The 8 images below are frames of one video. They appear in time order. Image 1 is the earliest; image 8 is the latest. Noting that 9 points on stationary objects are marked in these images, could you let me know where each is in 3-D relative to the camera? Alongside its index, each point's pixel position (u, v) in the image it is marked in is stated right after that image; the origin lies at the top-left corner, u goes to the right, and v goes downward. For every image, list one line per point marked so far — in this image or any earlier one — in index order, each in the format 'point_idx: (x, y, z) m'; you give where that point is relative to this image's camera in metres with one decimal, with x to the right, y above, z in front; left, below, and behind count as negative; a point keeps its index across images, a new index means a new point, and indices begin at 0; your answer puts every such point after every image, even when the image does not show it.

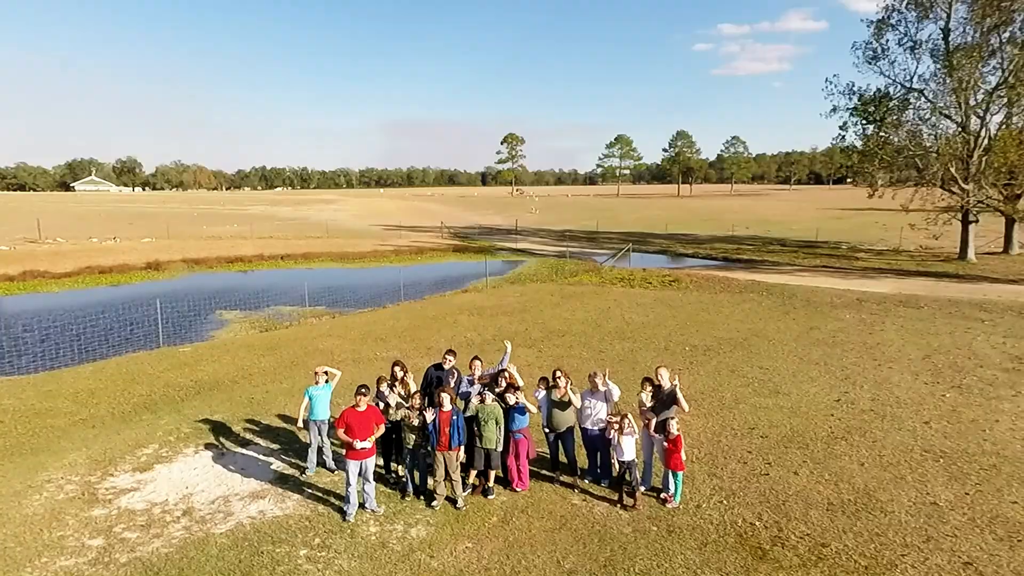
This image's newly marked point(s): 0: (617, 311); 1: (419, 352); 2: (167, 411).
0: (+3.3, -0.7, +18.6) m
1: (-2.1, -1.5, +13.6) m
2: (-5.5, -2.0, +9.6) m
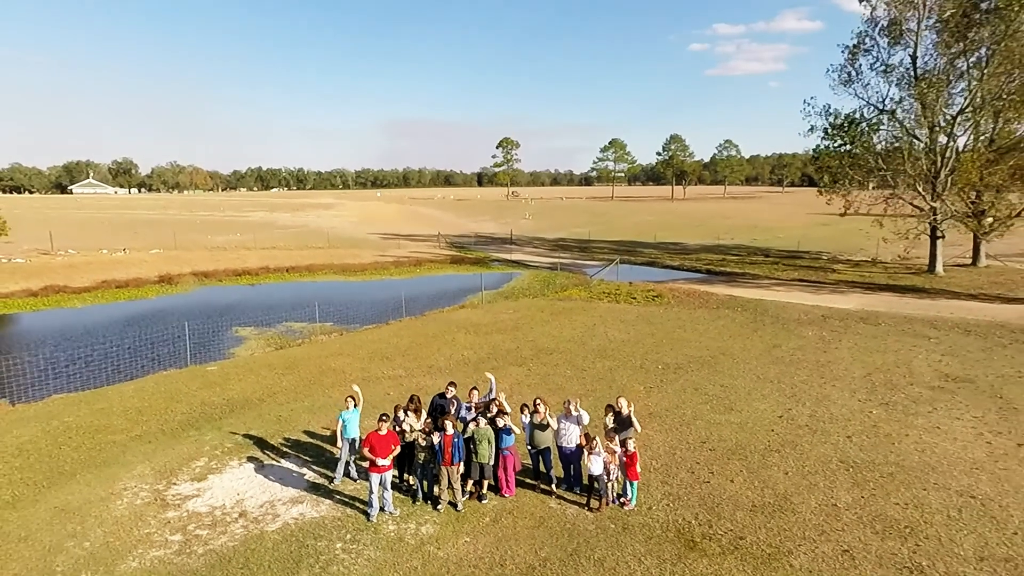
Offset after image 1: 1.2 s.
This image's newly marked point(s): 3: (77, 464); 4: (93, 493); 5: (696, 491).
0: (+3.1, -1.4, +20.3) m
1: (-2.3, -2.1, +15.2) m
2: (-5.7, -2.6, +11.2) m
3: (-7.1, -2.9, +9.7) m
4: (-6.2, -3.0, +8.7) m
5: (+2.7, -3.0, +8.8) m
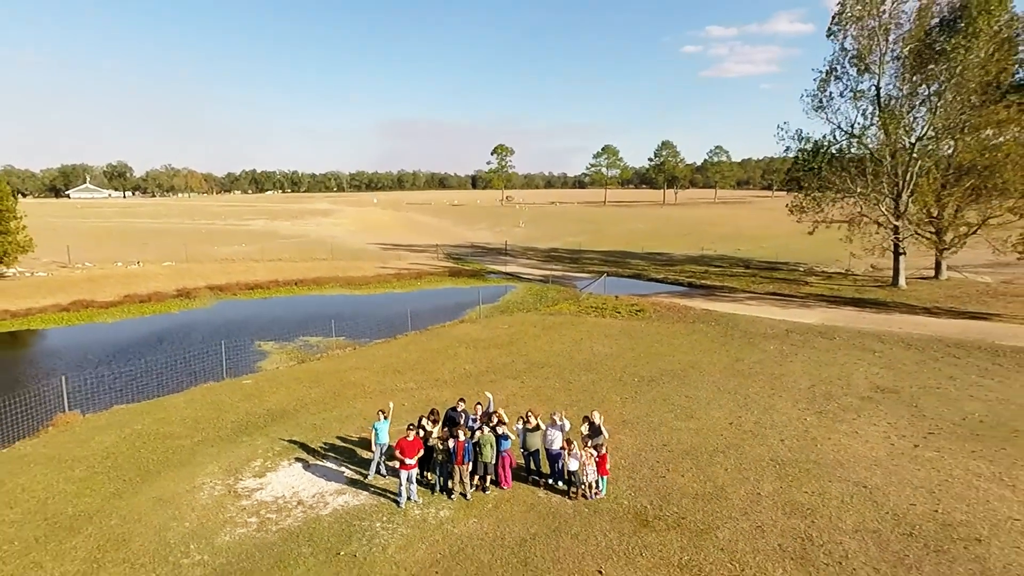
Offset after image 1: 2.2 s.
0: (+2.9, -2.1, +22.7) m
1: (-2.4, -2.8, +17.6) m
2: (-5.8, -3.3, +13.5) m
3: (-7.2, -3.6, +12.0) m
4: (-6.2, -3.7, +11.0) m
5: (+2.7, -3.7, +11.2) m
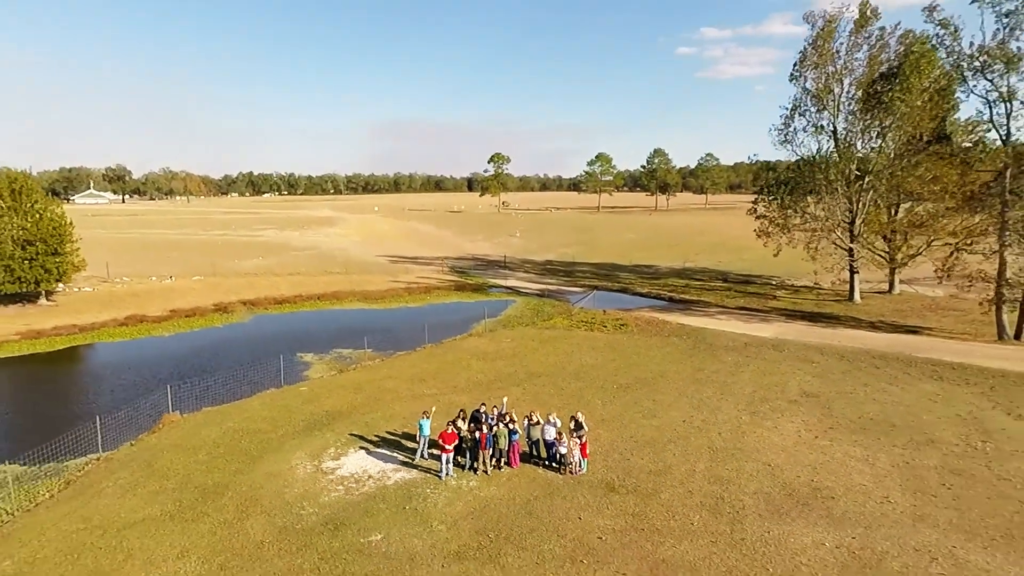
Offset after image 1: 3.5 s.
0: (+3.0, -3.0, +27.1) m
1: (-2.3, -3.8, +21.9) m
2: (-5.6, -4.3, +17.9) m
3: (-7.0, -4.5, +16.3) m
4: (-6.0, -4.6, +15.3) m
5: (+2.9, -4.6, +15.5) m
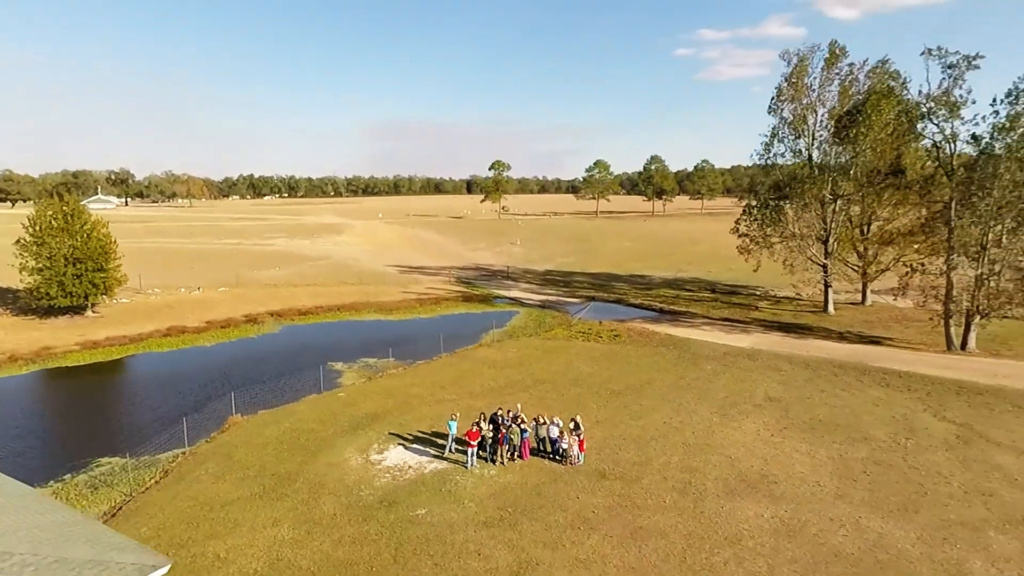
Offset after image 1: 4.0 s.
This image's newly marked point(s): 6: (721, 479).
0: (+3.3, -3.9, +30.8) m
1: (-2.0, -4.6, +25.6) m
2: (-5.3, -5.1, +21.5) m
3: (-6.6, -5.4, +19.9) m
4: (-5.7, -5.5, +19.0) m
5: (+3.2, -5.5, +19.2) m
6: (+6.2, -5.6, +17.3) m
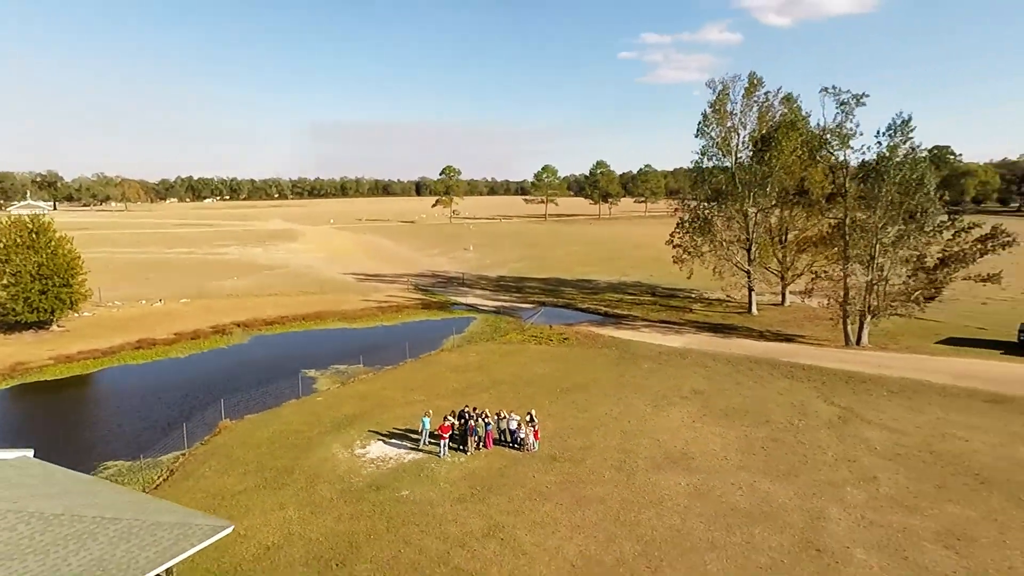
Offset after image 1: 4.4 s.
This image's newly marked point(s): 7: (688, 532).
0: (+1.0, -4.5, +34.4) m
1: (-3.8, -5.2, +28.8) m
2: (-6.8, -5.8, +24.4) m
3: (-8.0, -6.1, +22.8) m
4: (-6.9, -6.1, +21.9) m
5: (+1.9, -6.0, +22.9) m
6: (+5.0, -6.1, +21.2) m
7: (+4.9, -6.8, +16.6) m
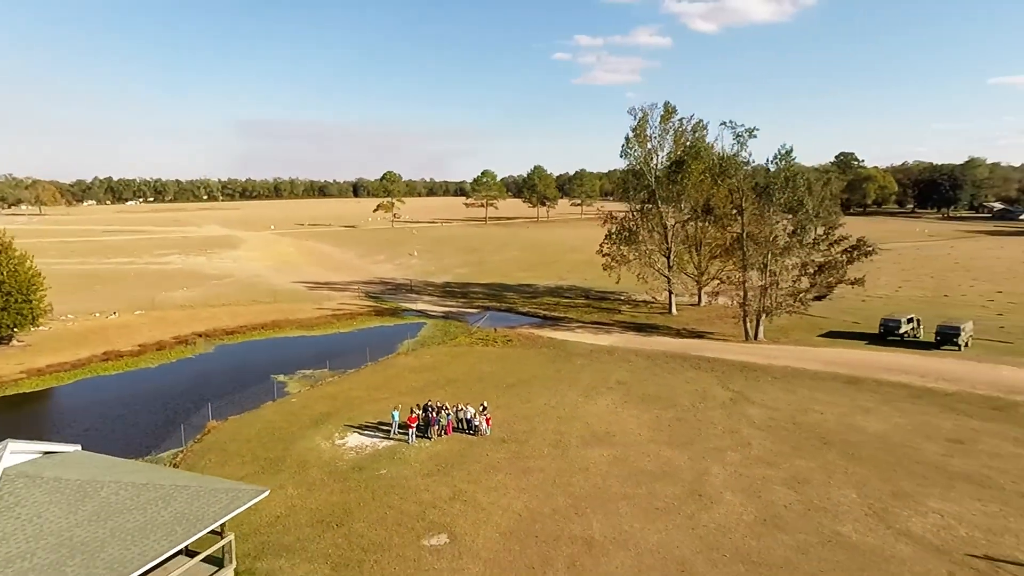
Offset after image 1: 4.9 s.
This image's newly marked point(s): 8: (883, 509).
0: (-2.2, -5.0, +39.0) m
1: (-6.5, -5.9, +32.9) m
2: (-9.0, -6.5, +28.4) m
3: (-10.0, -6.8, +26.6) m
4: (-8.9, -6.9, +25.8) m
5: (-0.2, -6.6, +27.7) m
6: (+3.1, -6.6, +26.3) m
7: (+3.5, -7.3, +21.7) m
8: (+12.3, -7.3, +19.6) m
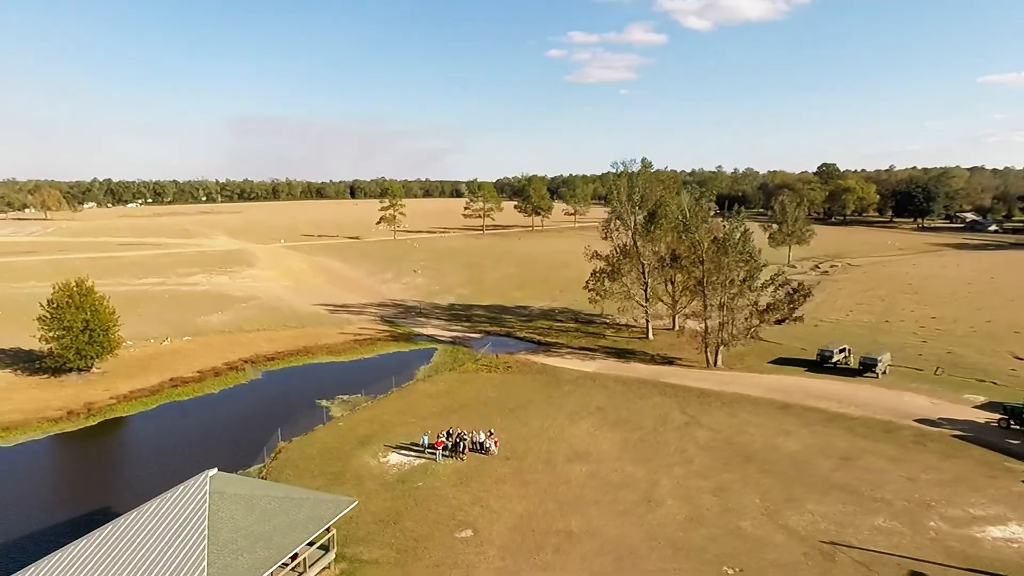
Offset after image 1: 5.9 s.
0: (-2.2, -8.2, +47.4) m
1: (-6.4, -9.1, +41.3) m
2: (-8.9, -9.7, +36.6) m
3: (-9.9, -10.0, +34.8) m
4: (-8.7, -10.1, +34.1) m
5: (-0.1, -9.8, +36.0) m
6: (+3.2, -9.8, +34.7) m
7: (+3.7, -10.6, +30.1) m
8: (+12.5, -10.6, +28.1) m
